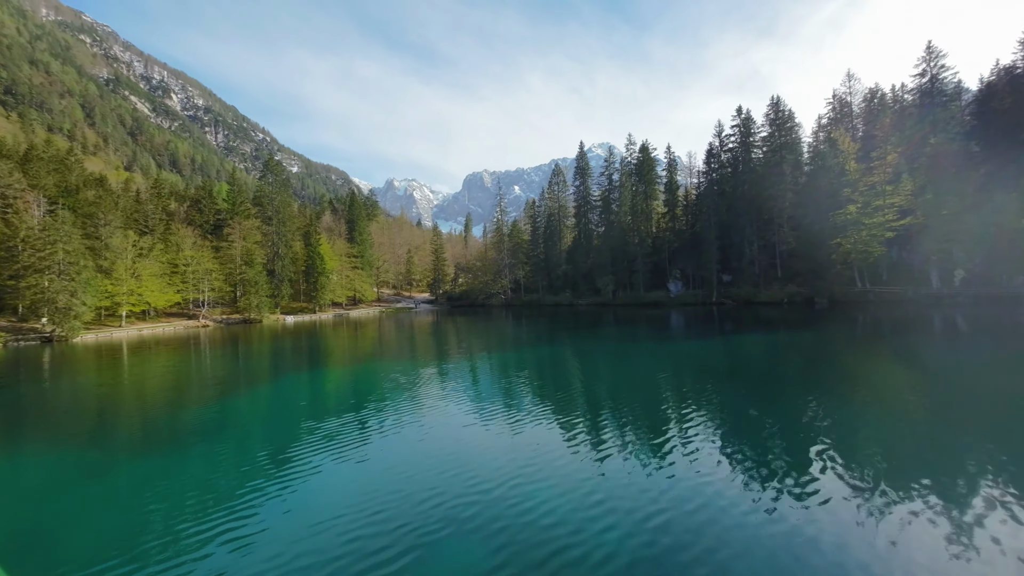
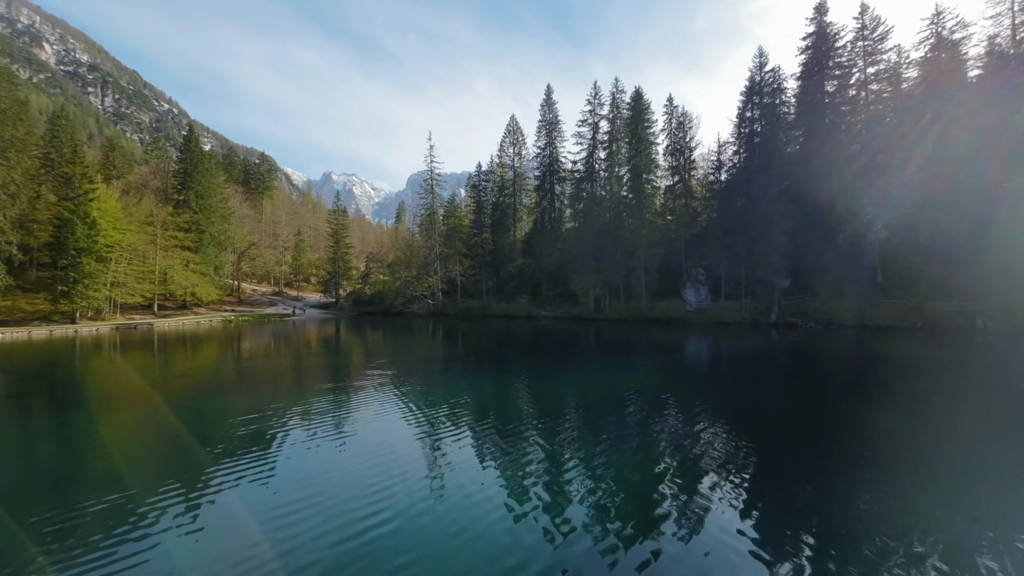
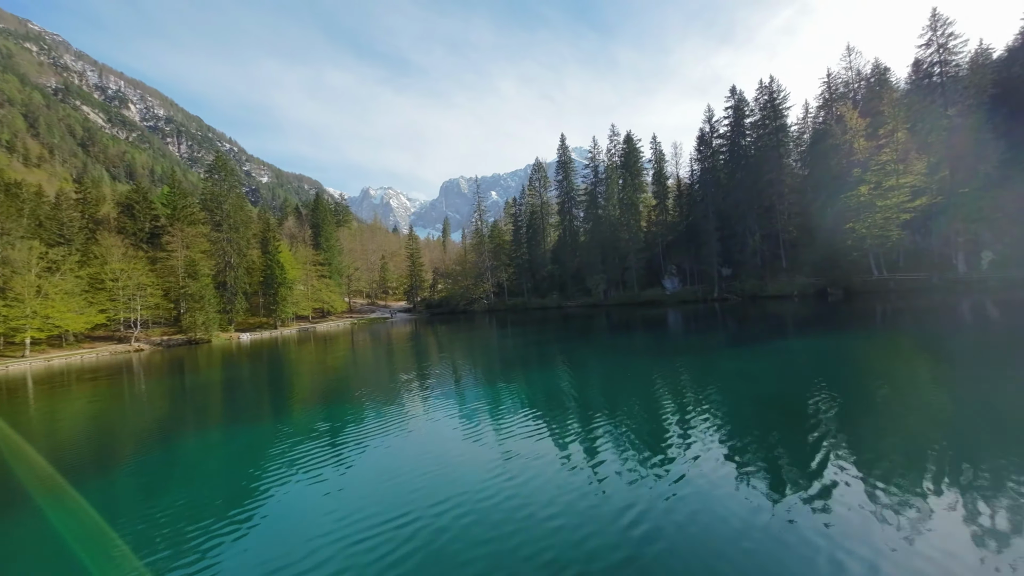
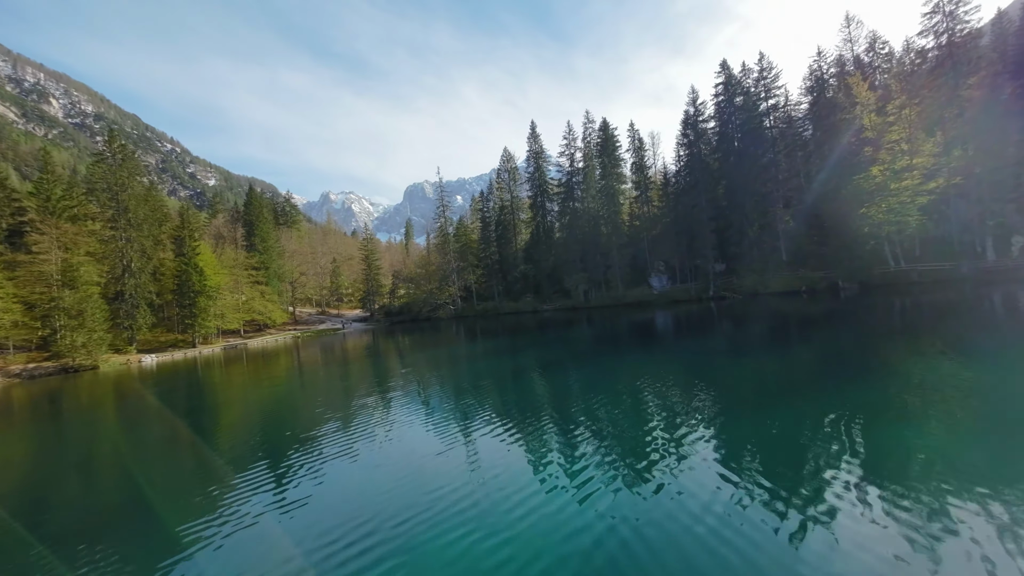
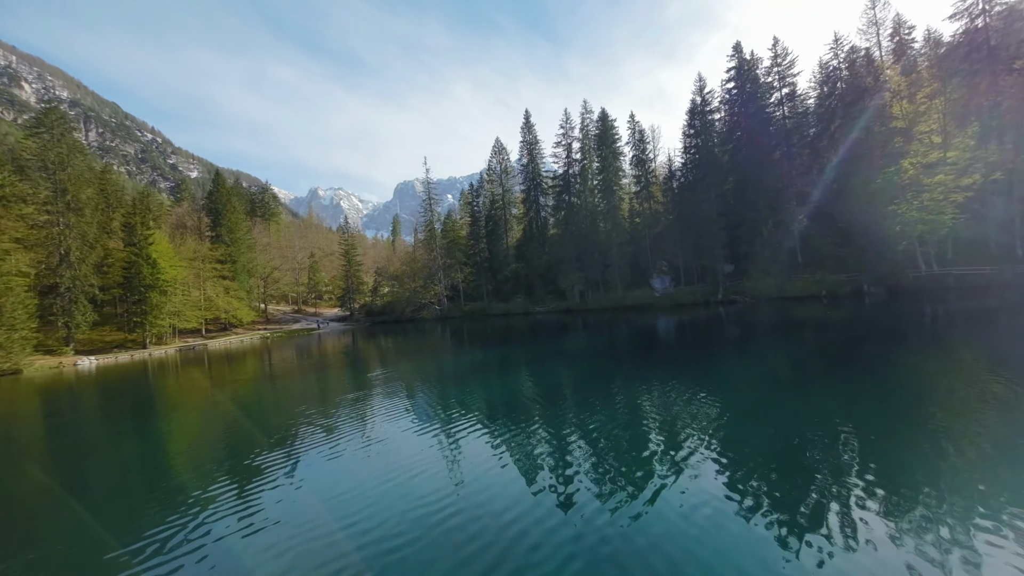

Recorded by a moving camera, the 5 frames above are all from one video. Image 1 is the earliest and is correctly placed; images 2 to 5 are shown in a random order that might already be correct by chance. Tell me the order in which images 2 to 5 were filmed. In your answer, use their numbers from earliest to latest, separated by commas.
3, 4, 5, 2
